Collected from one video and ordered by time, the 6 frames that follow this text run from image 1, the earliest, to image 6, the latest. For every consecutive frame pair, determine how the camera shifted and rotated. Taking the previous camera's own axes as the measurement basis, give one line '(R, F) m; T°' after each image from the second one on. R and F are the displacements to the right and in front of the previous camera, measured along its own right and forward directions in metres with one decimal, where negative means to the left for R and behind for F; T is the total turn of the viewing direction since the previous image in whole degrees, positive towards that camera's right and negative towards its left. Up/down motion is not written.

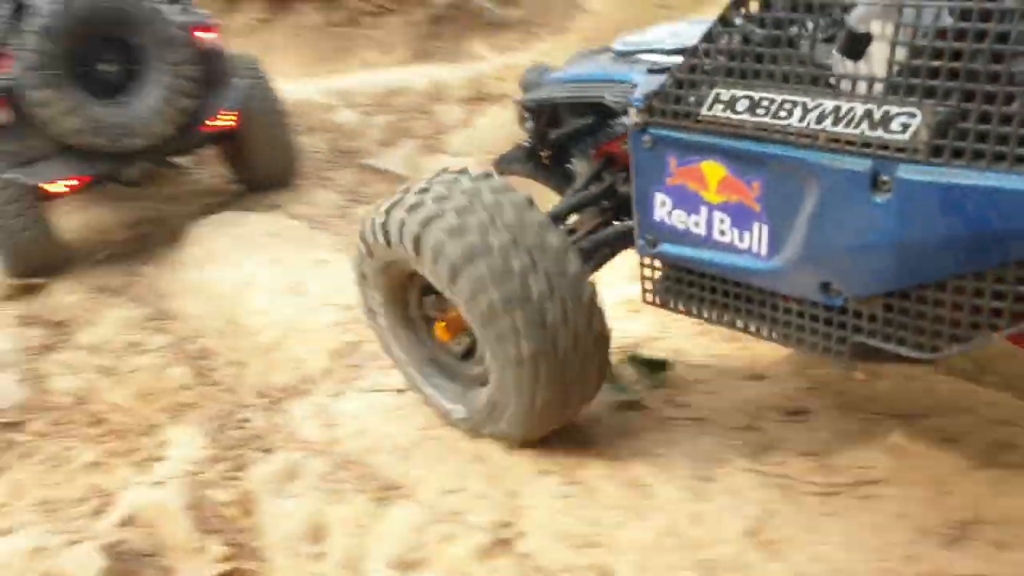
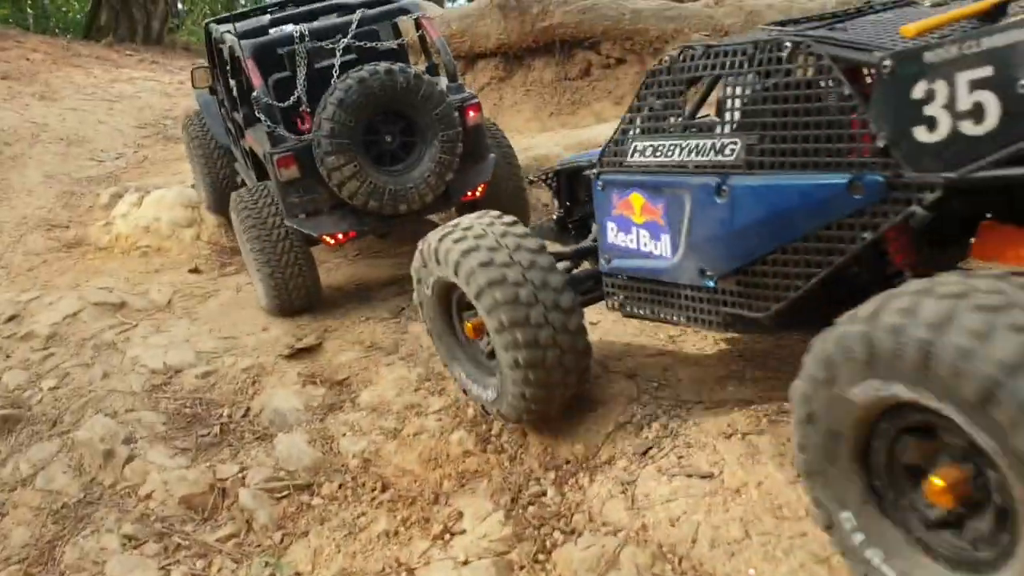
(-0.3, +0.1) m; -12°
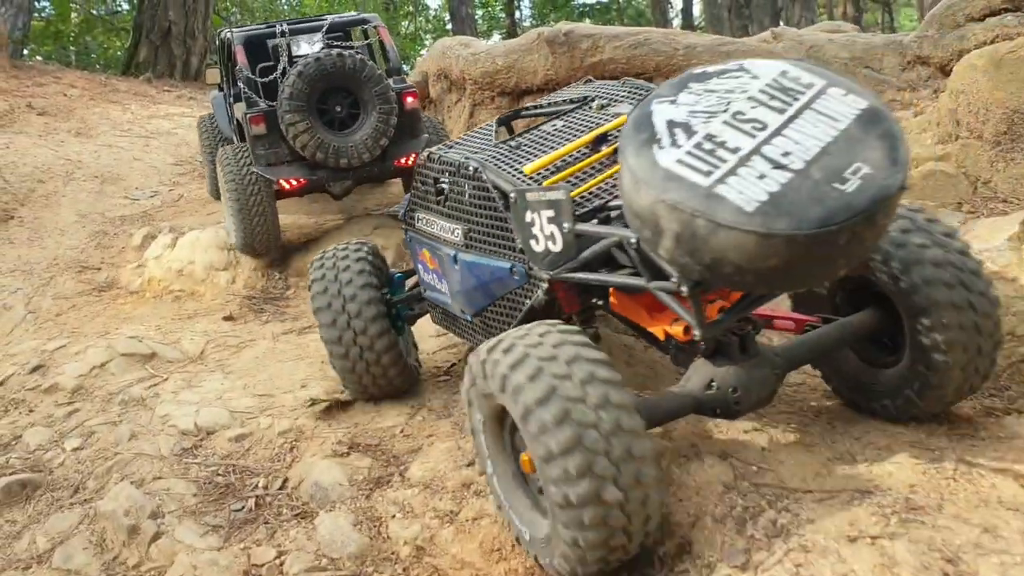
(-0.1, +0.3) m; -2°
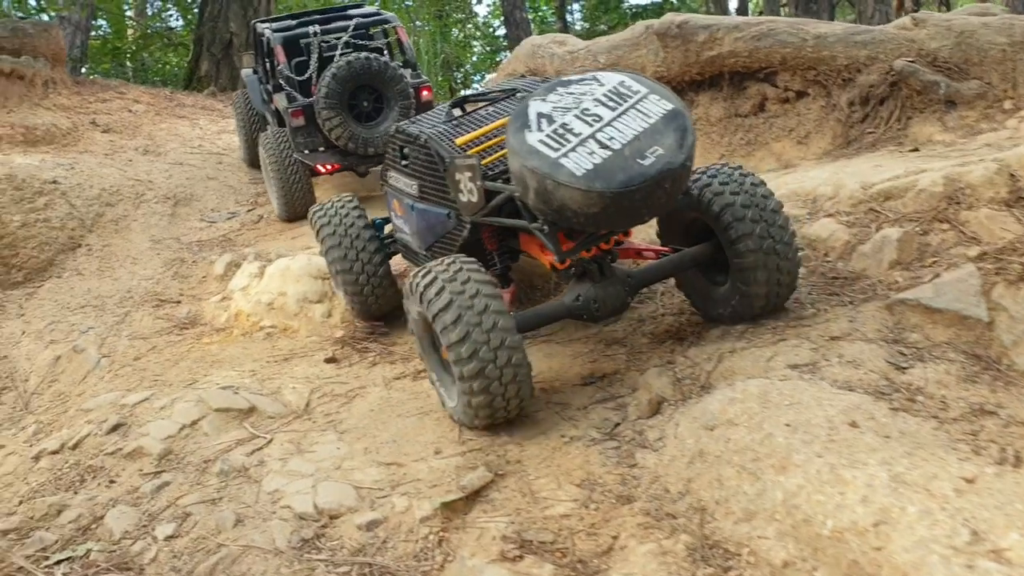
(-0.4, +0.7) m; -3°
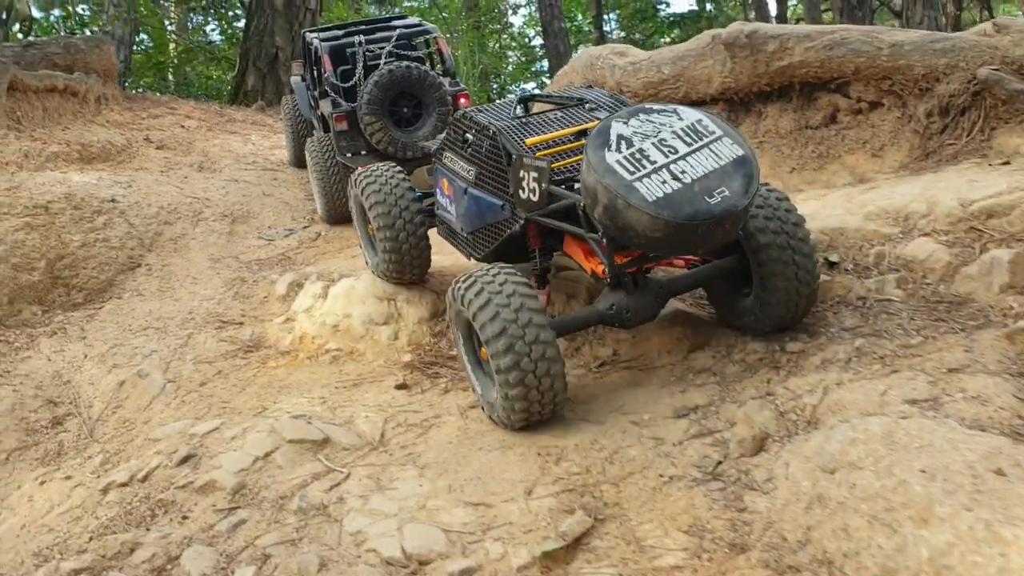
(-0.2, +0.2) m; -2°
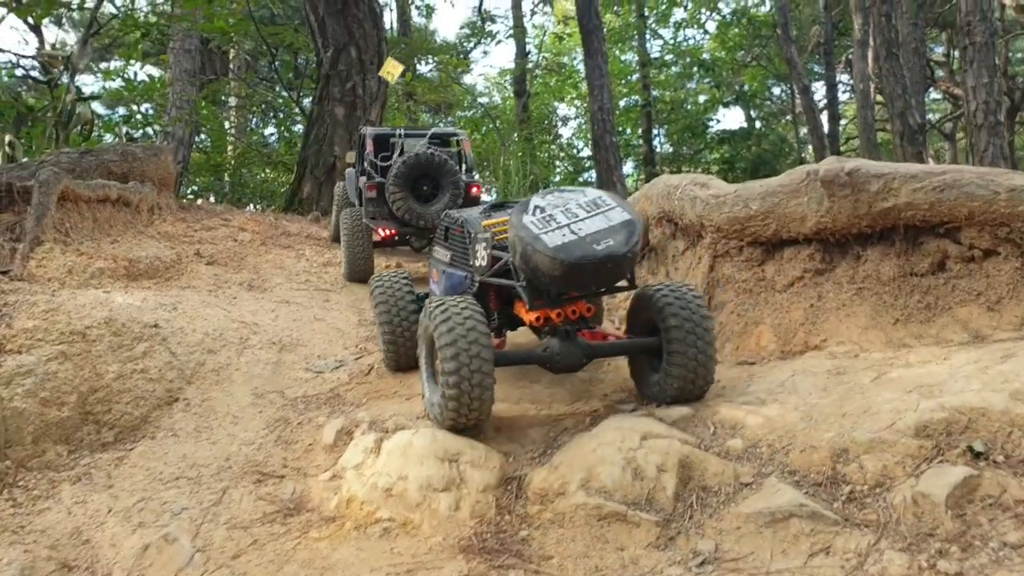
(-0.2, +0.5) m; -3°
